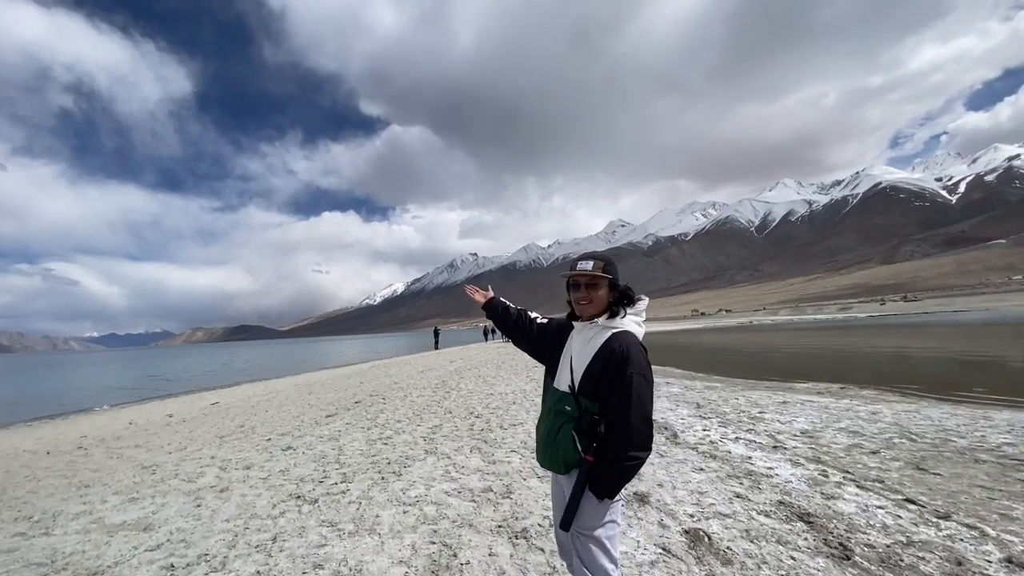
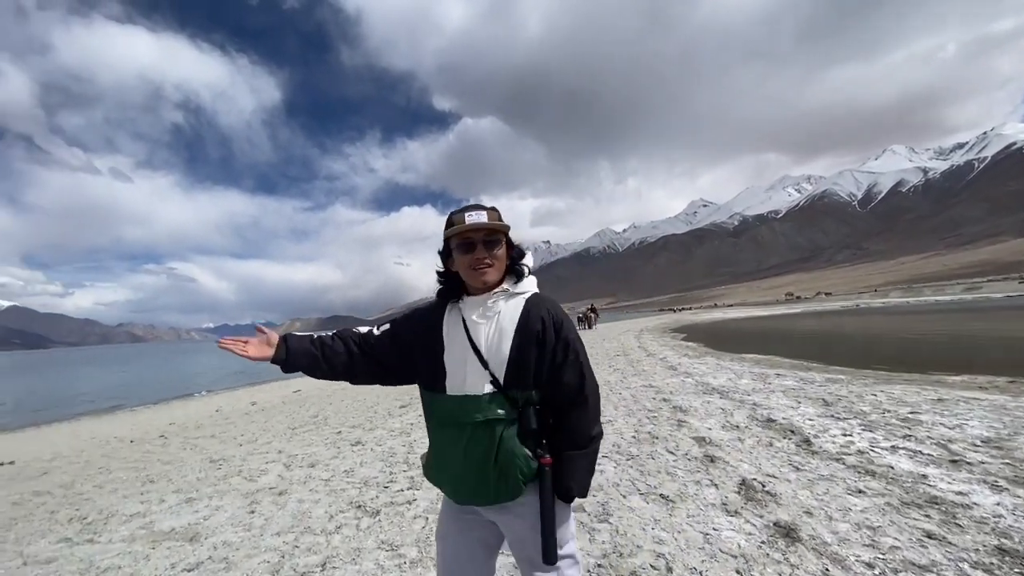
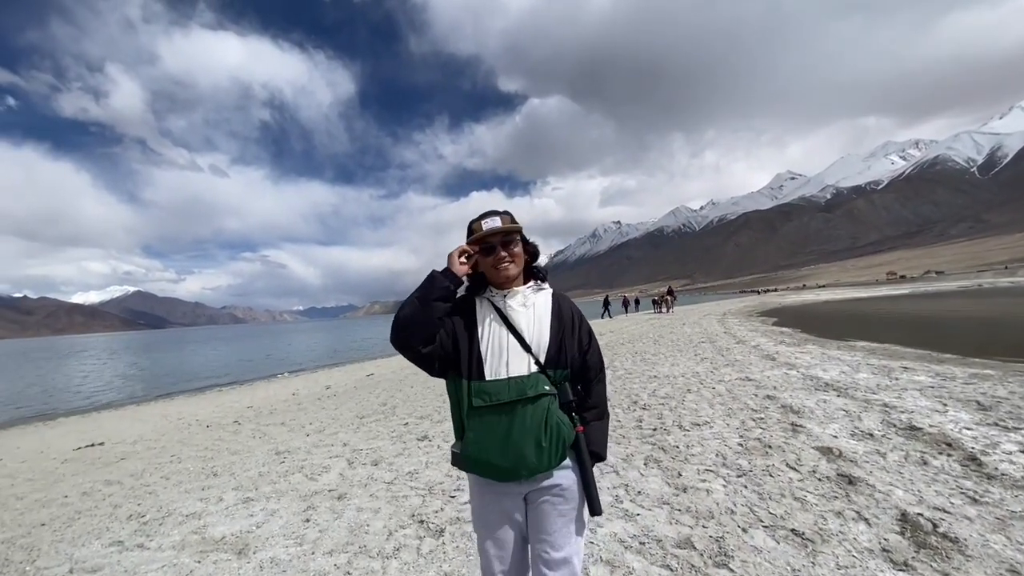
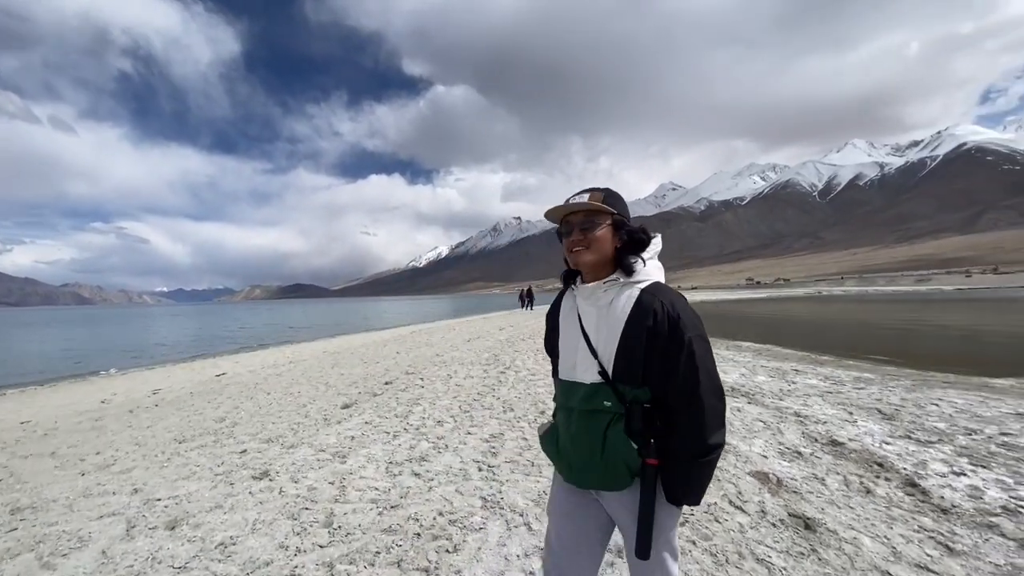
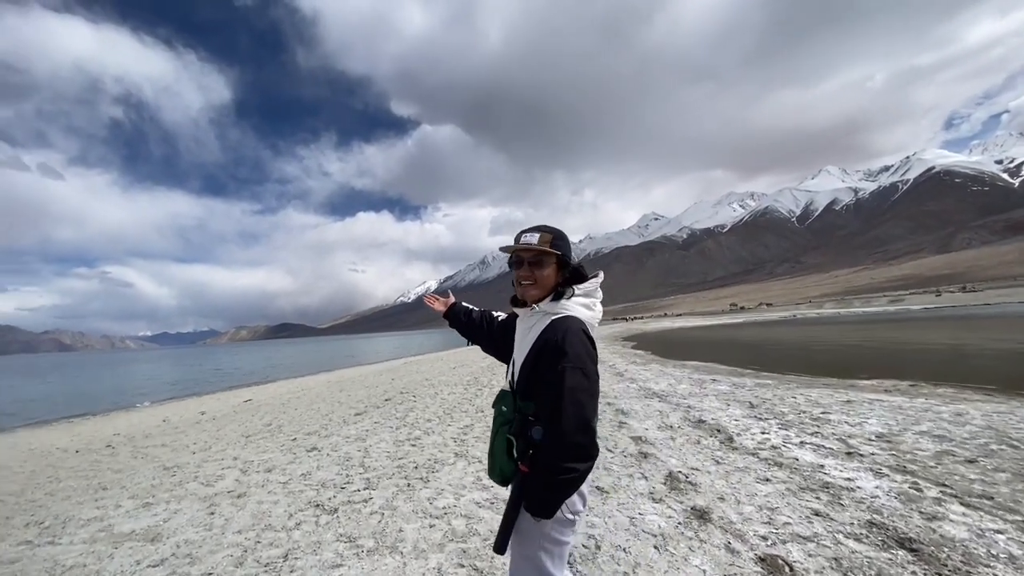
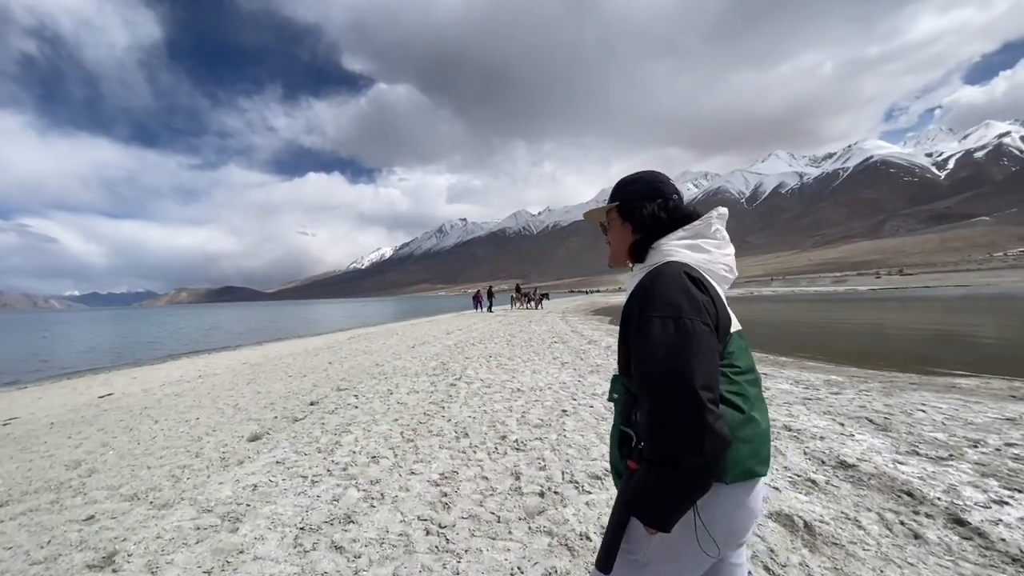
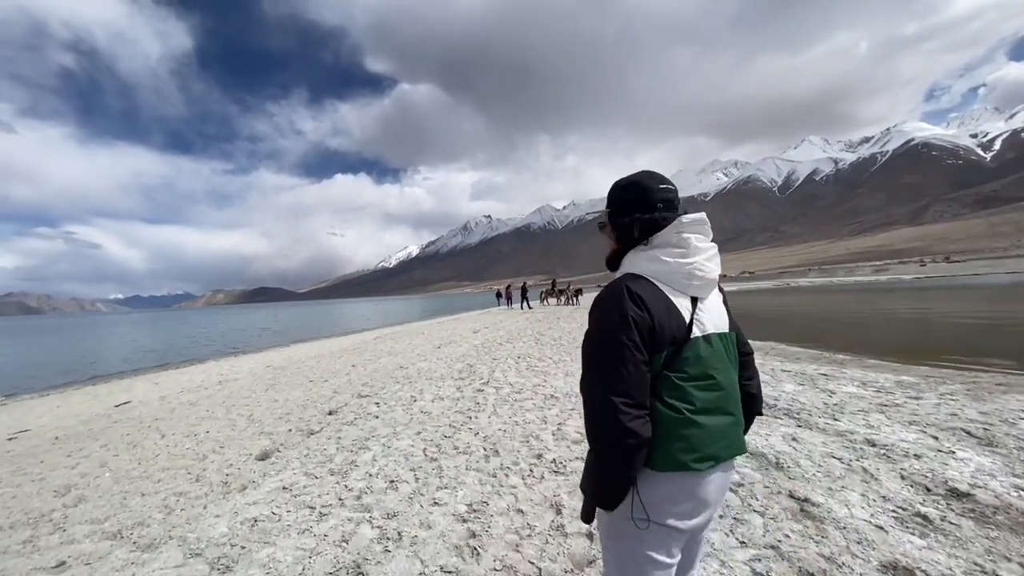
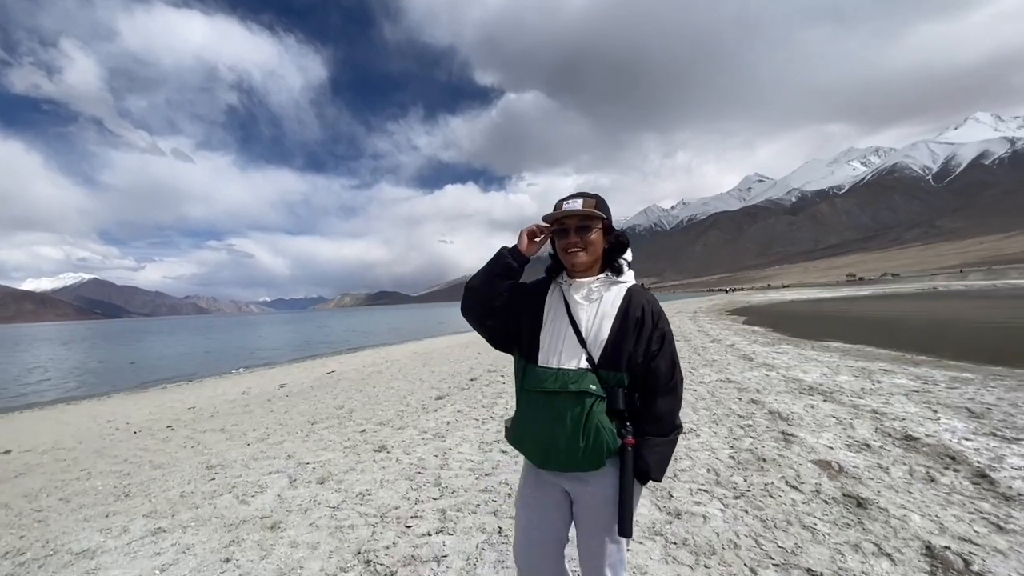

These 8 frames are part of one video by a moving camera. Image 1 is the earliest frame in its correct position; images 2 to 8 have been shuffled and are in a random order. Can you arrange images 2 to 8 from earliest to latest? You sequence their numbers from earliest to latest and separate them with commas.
5, 2, 3, 8, 4, 6, 7
